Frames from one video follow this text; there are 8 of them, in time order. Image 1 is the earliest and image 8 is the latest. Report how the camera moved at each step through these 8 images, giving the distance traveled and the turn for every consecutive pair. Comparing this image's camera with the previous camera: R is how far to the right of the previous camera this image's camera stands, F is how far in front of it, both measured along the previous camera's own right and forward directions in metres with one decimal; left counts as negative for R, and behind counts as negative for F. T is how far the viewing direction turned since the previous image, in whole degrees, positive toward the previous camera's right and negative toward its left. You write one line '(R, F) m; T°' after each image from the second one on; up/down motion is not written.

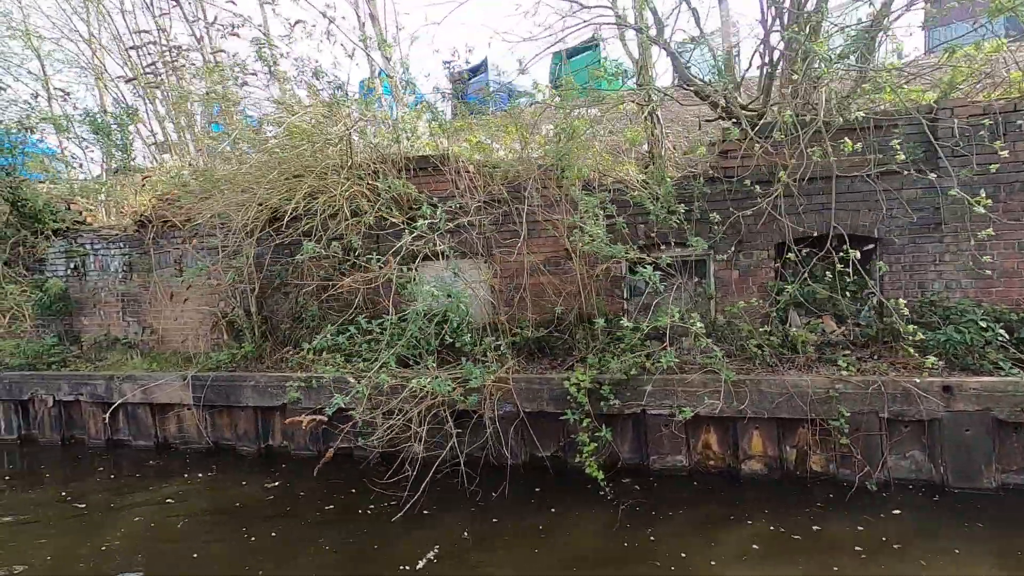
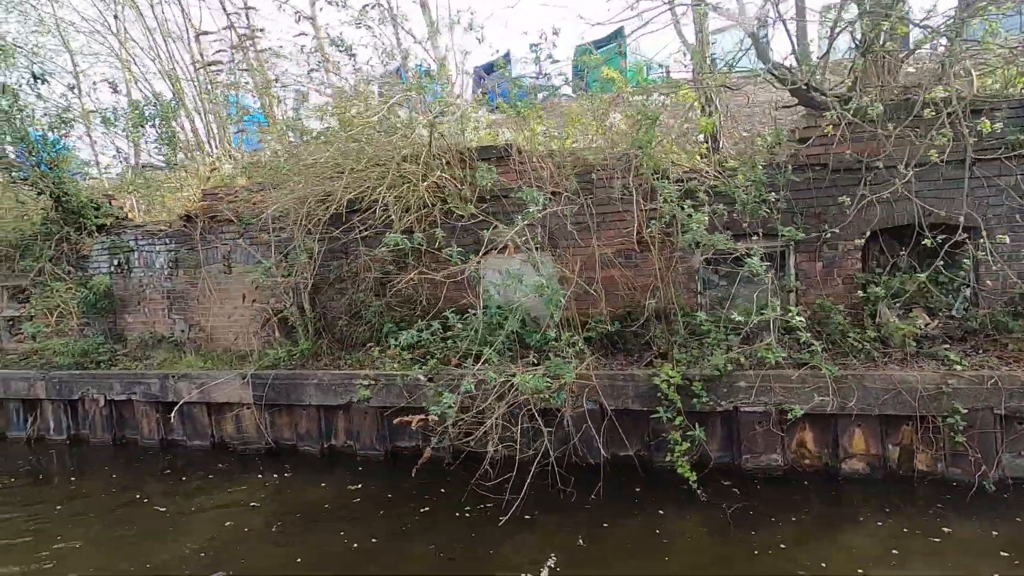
(-0.7, +0.2) m; 0°
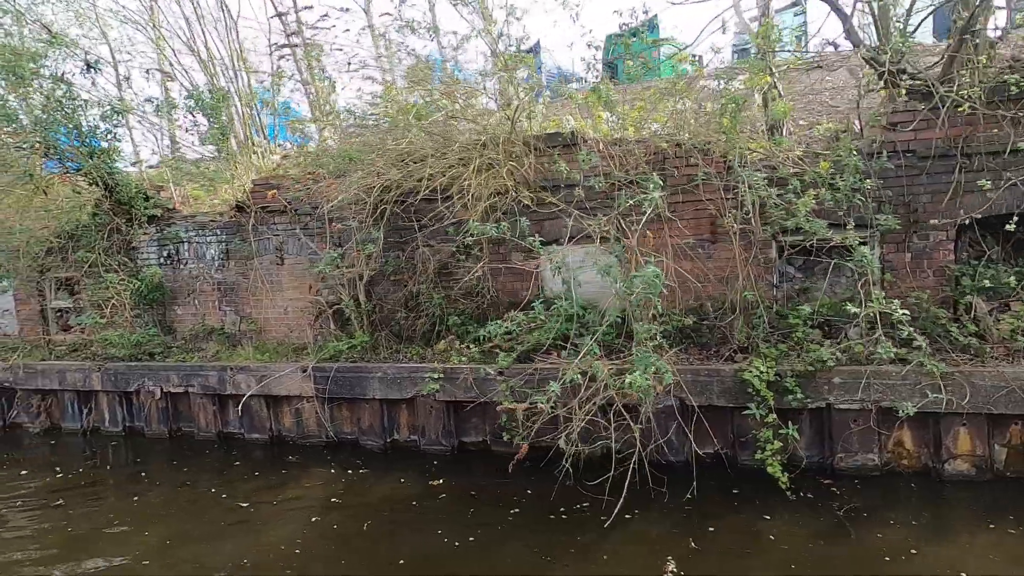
(-0.6, +0.2) m; -1°
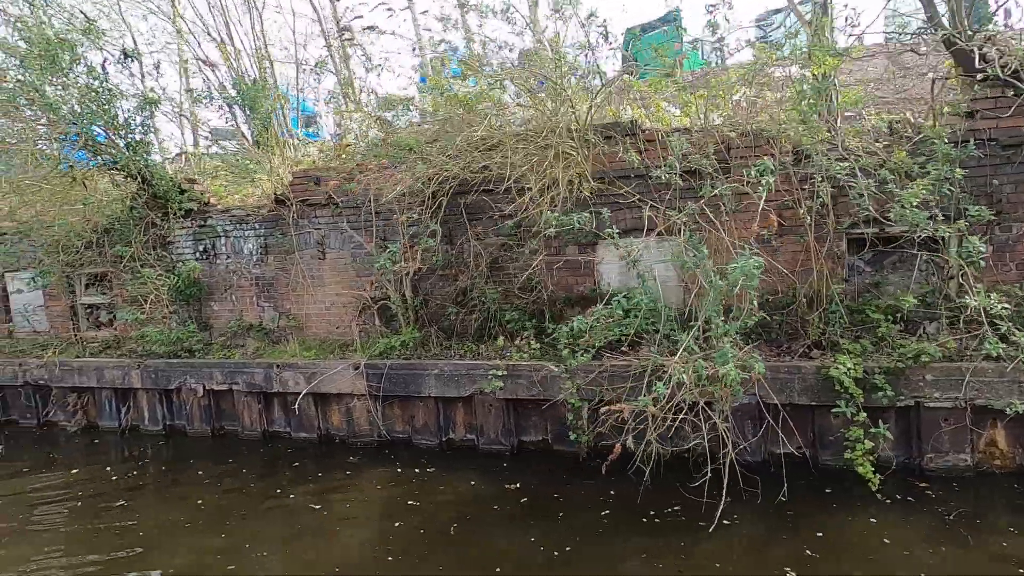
(-0.6, +0.2) m; 0°
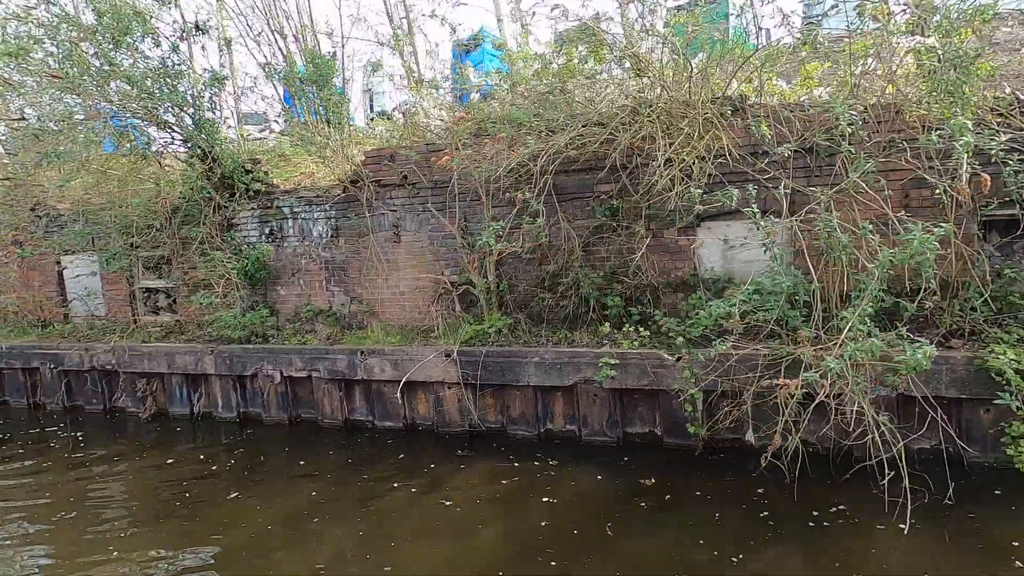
(-0.9, +0.3) m; -1°
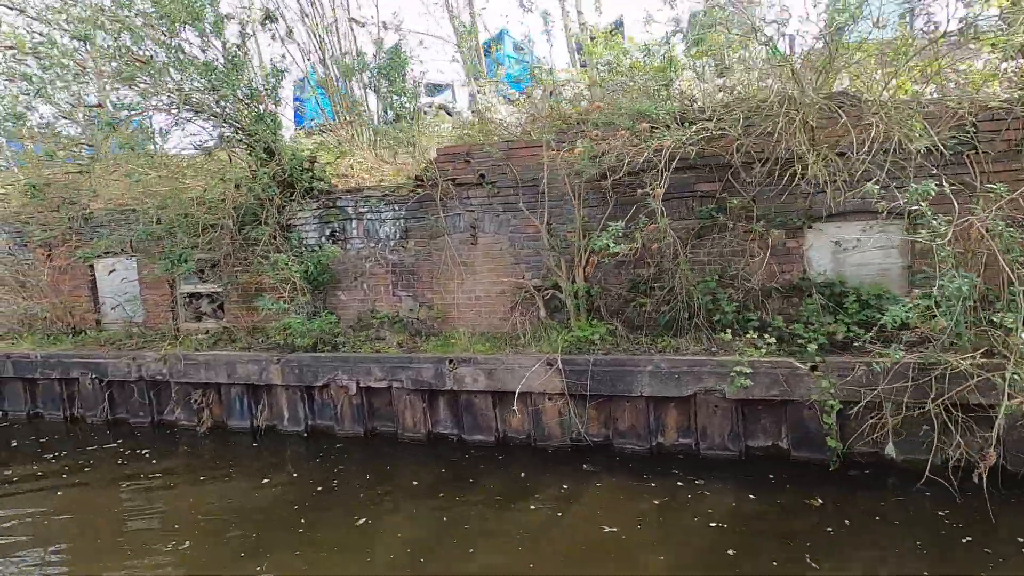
(-1.1, +0.3) m; +1°
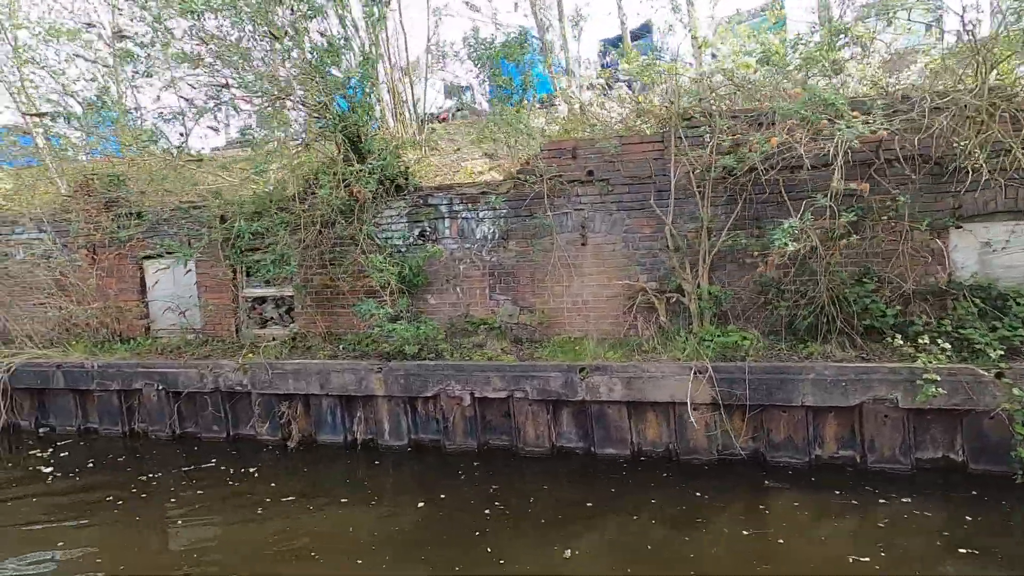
(-1.4, +0.4) m; +2°
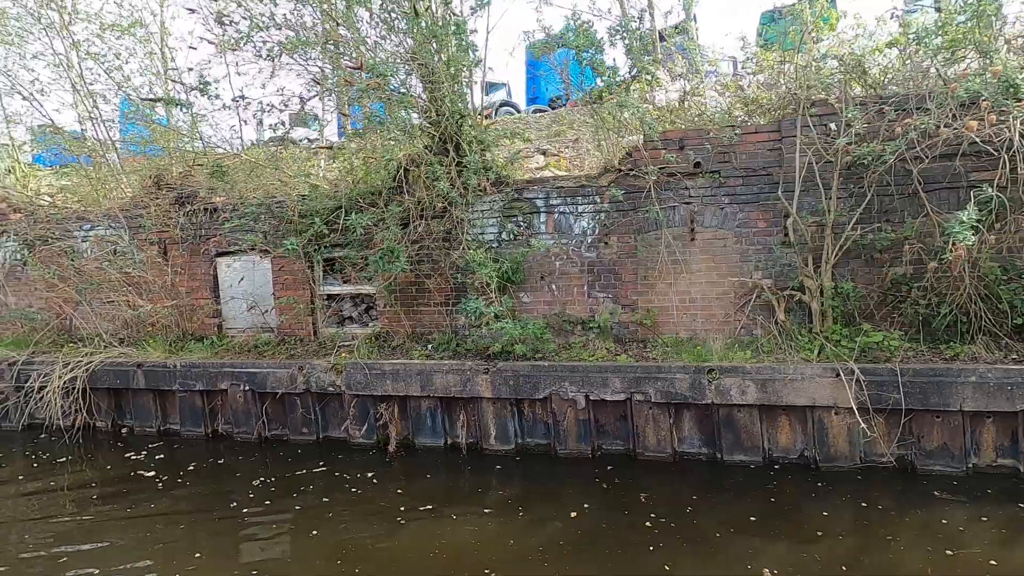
(-1.0, +0.2) m; -1°
